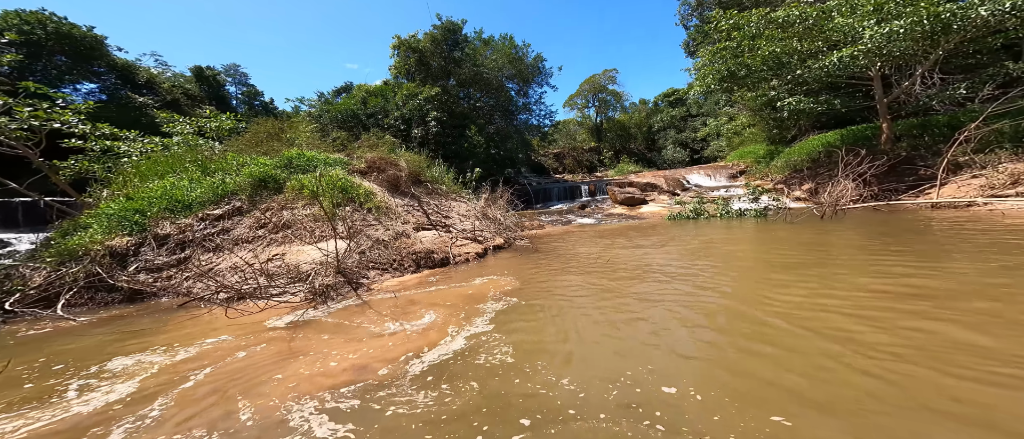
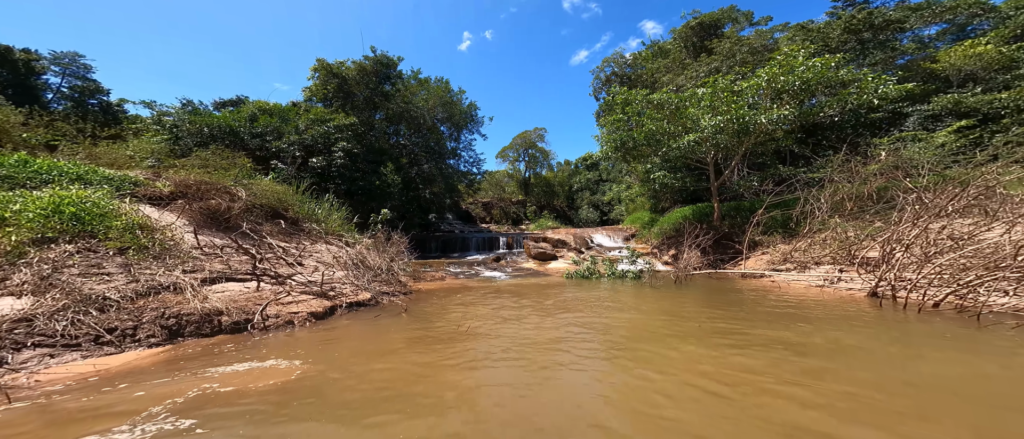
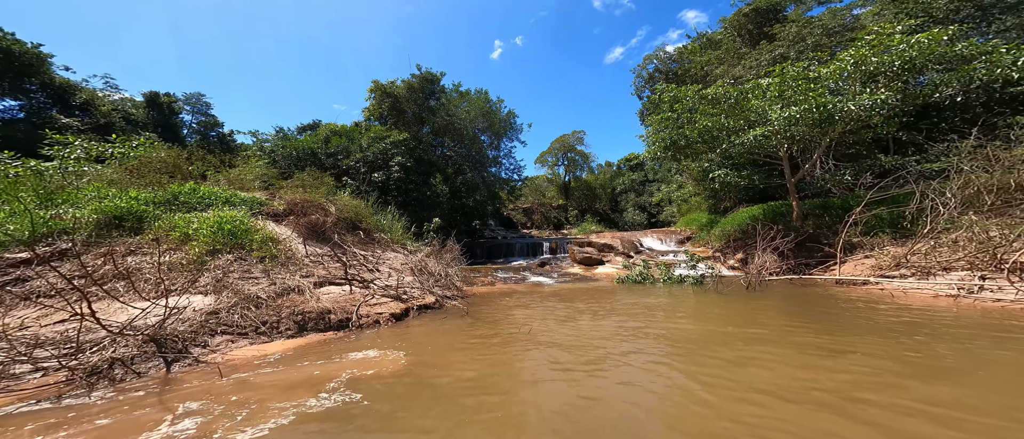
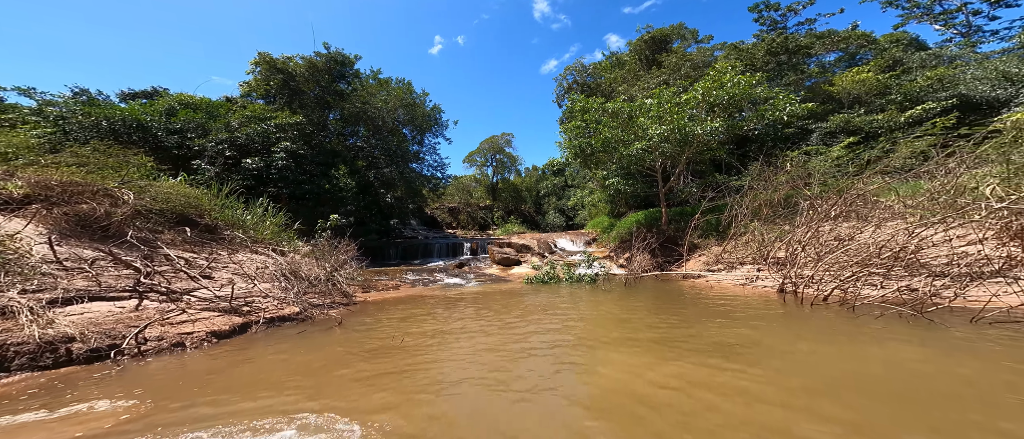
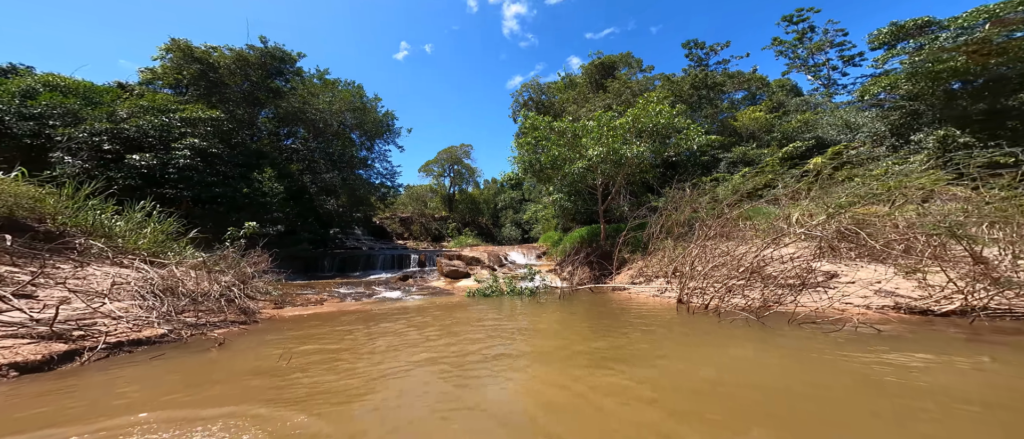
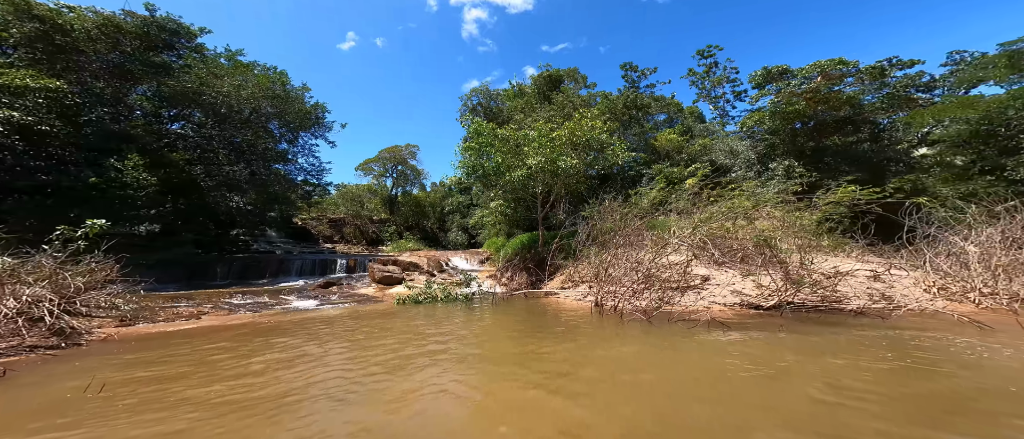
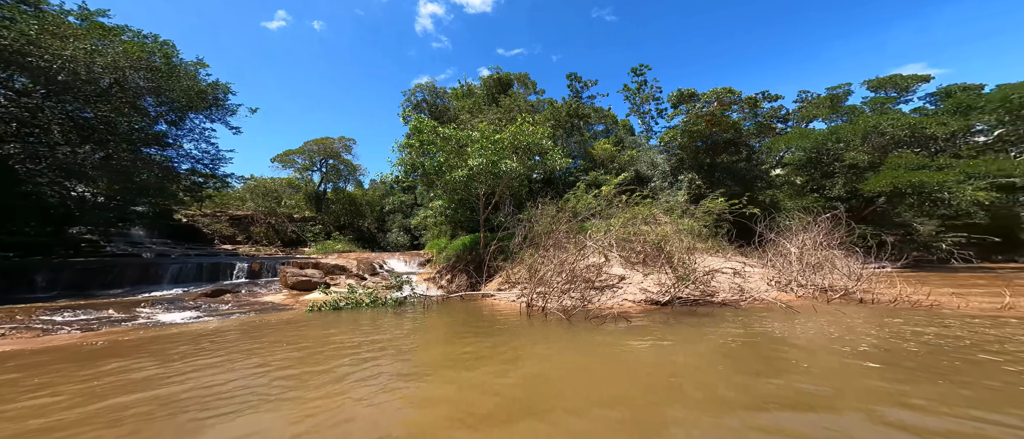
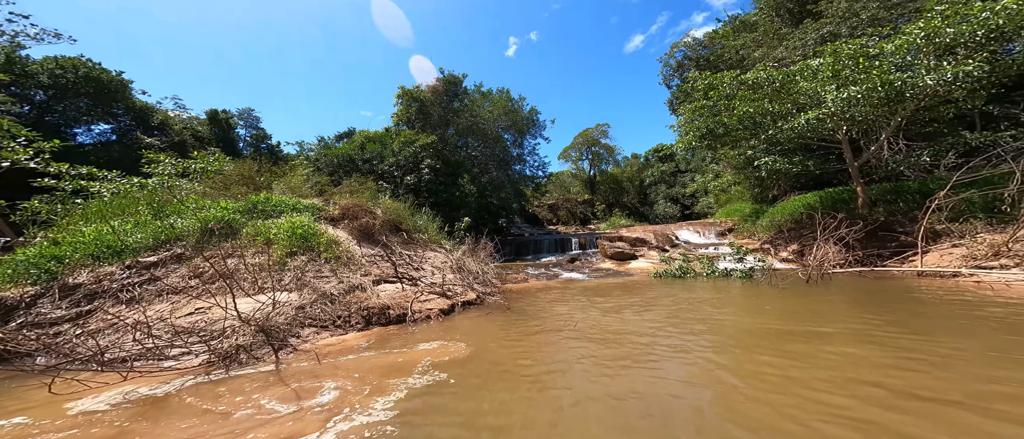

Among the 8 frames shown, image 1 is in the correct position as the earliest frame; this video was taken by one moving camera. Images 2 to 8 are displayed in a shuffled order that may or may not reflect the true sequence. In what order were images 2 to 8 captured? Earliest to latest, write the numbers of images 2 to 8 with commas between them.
8, 3, 2, 4, 5, 6, 7
